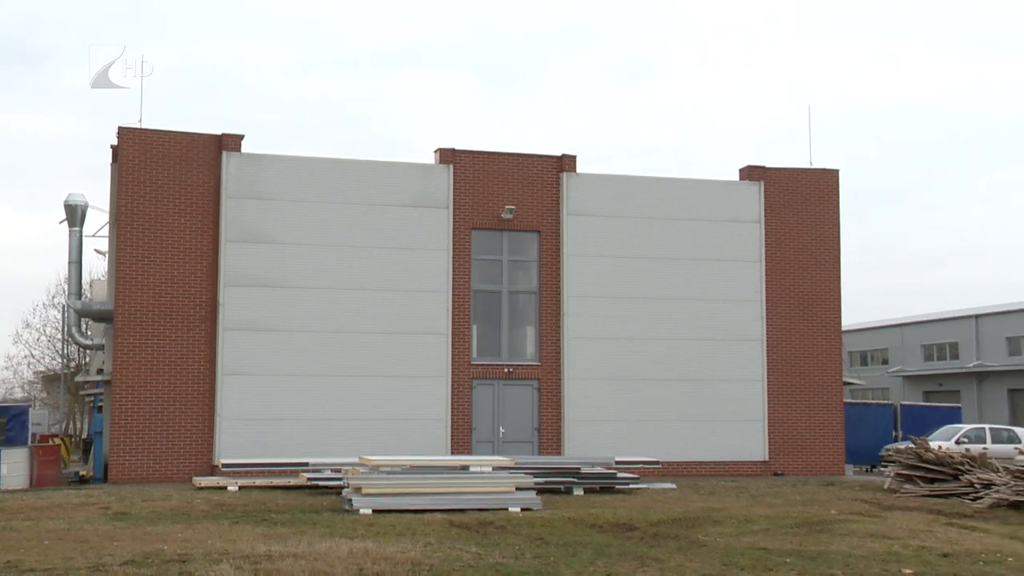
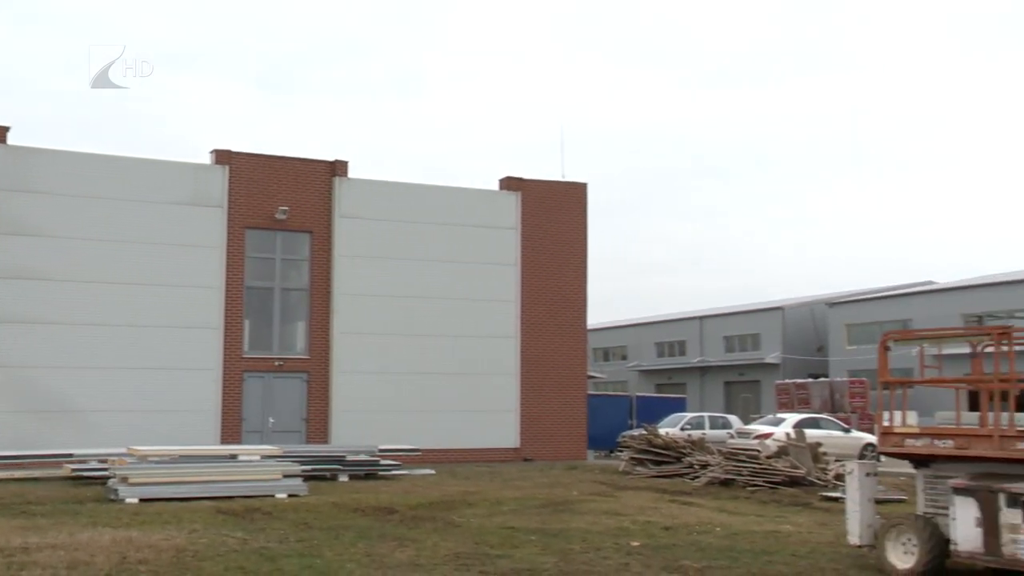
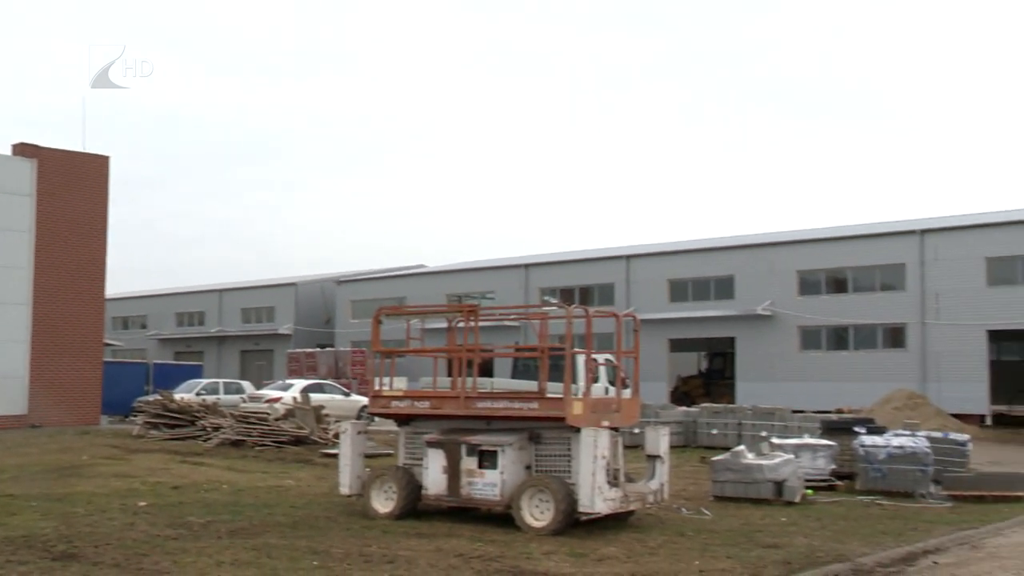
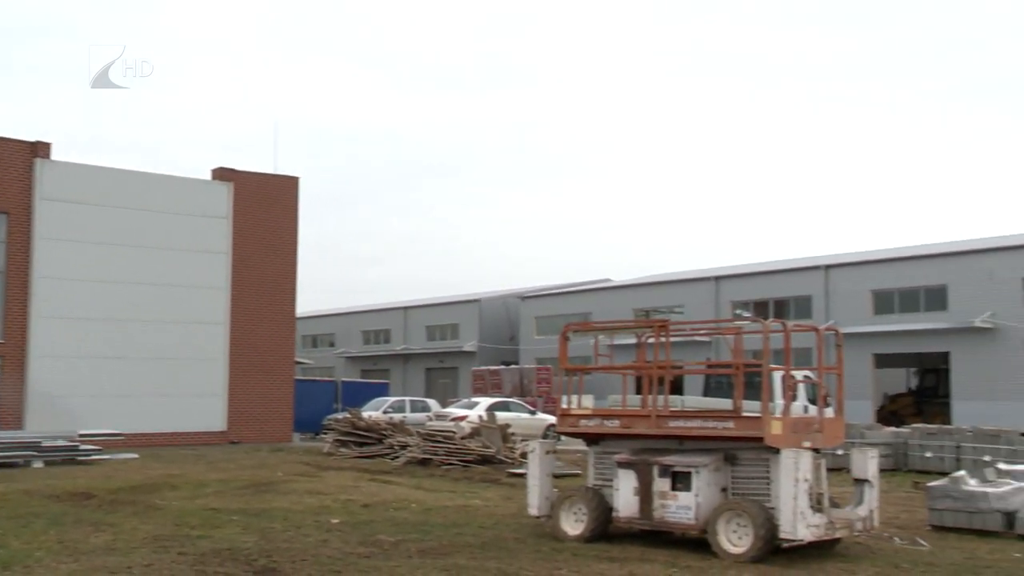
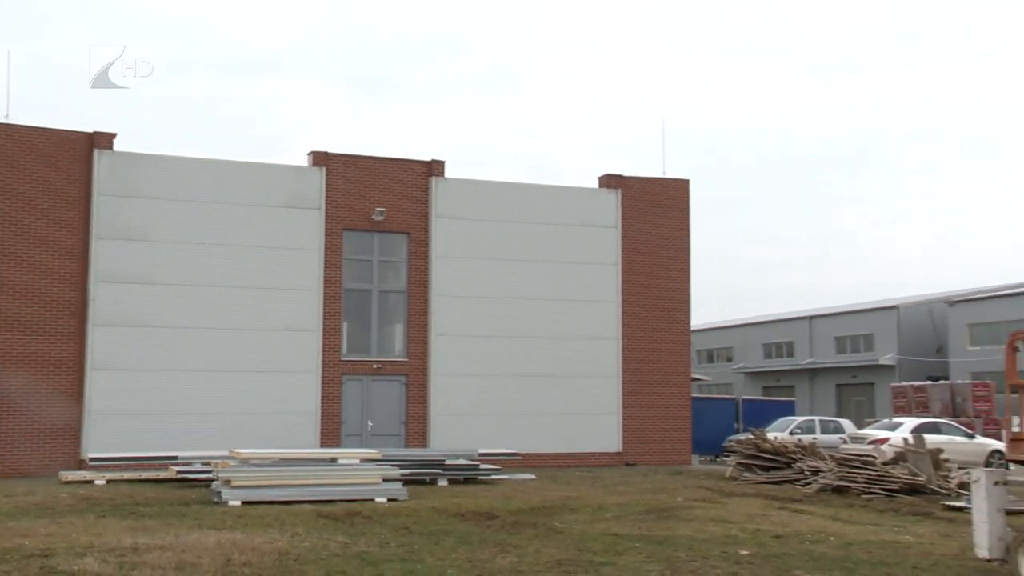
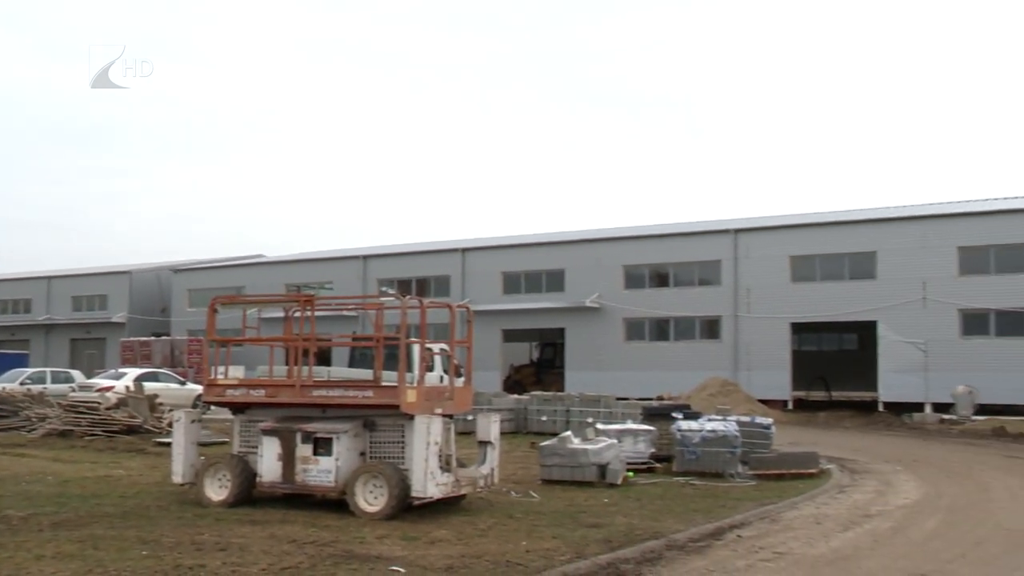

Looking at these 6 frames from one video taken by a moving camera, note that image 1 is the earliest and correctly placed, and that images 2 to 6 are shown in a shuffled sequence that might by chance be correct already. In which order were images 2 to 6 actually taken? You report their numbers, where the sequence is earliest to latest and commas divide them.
5, 2, 4, 3, 6
